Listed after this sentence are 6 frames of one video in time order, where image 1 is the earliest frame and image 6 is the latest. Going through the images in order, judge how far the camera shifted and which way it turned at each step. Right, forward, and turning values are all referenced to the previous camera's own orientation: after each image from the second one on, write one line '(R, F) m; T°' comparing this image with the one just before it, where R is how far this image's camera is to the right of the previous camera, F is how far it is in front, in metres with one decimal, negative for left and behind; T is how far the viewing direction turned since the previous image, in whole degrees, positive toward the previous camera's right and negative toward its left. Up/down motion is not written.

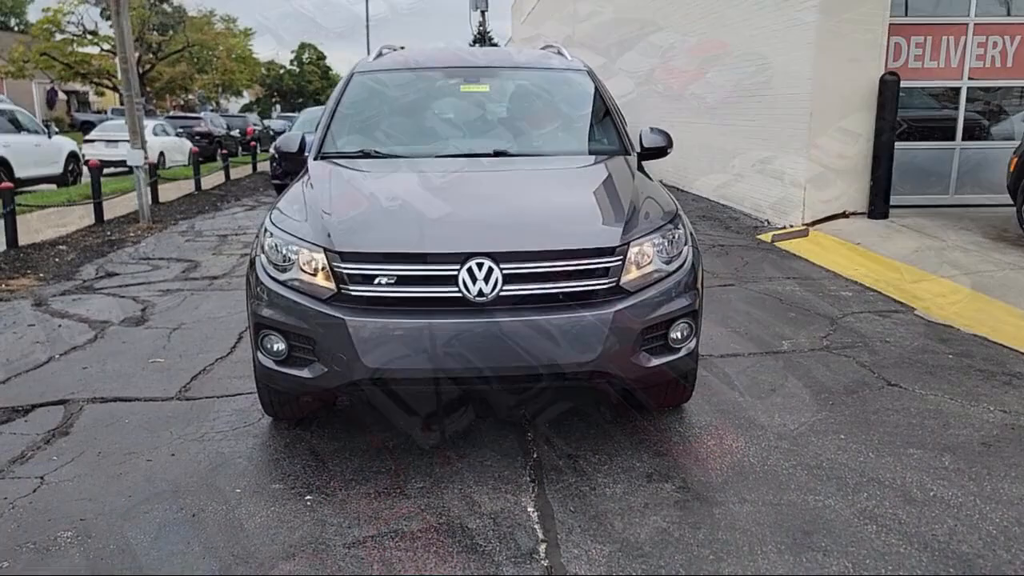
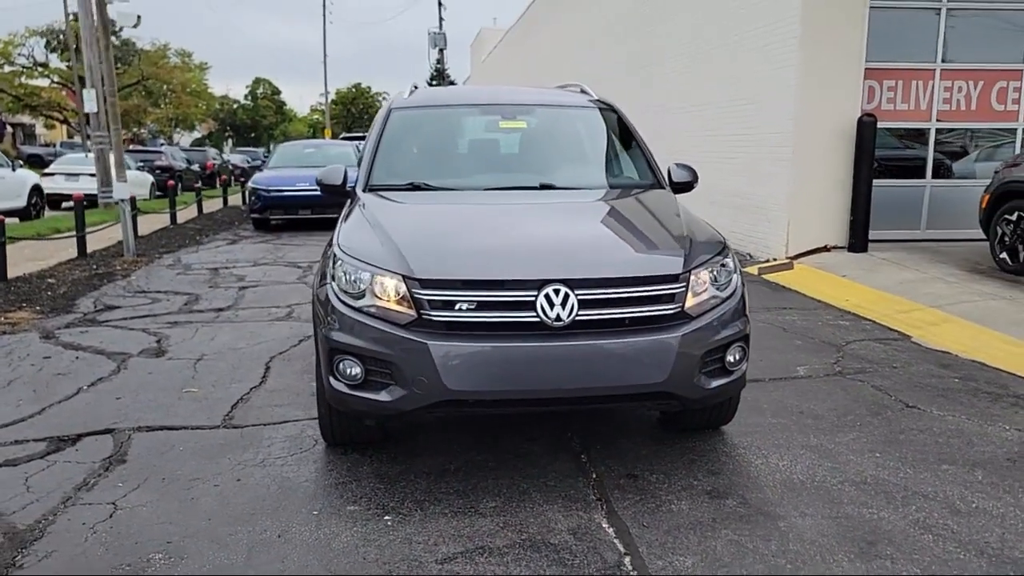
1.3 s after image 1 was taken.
(-0.5, -0.1) m; +3°
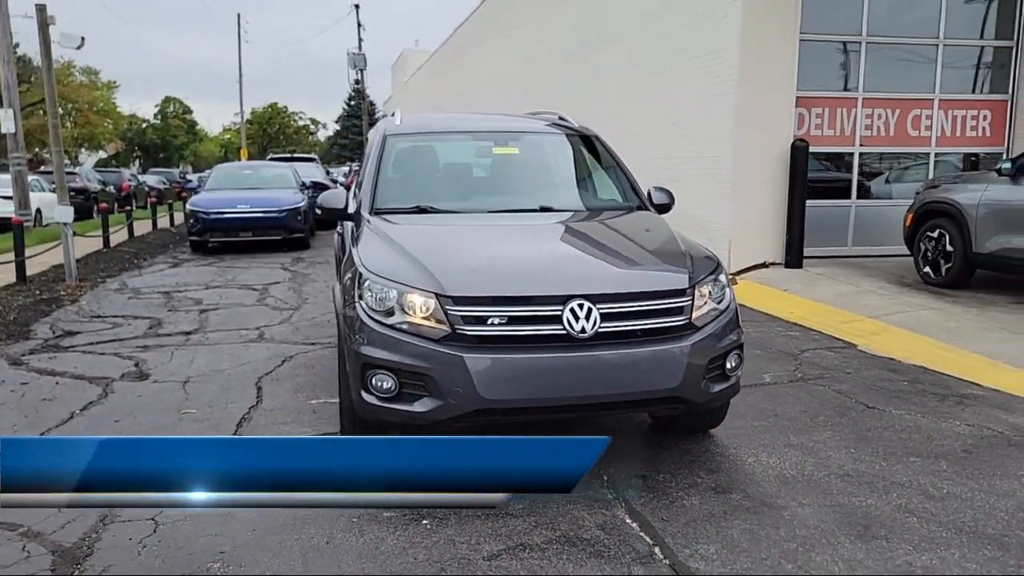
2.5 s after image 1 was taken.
(-0.4, -0.2) m; +6°
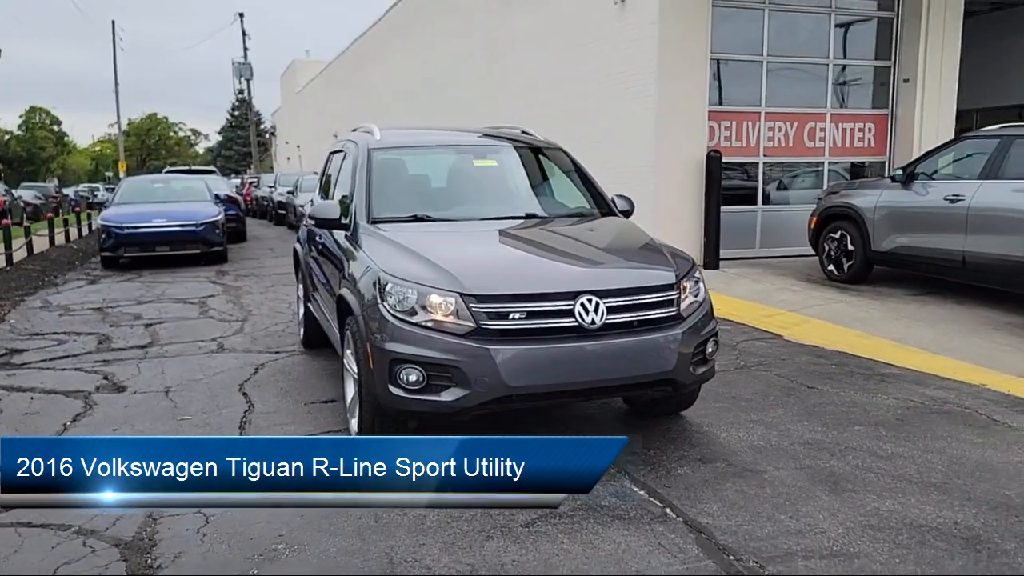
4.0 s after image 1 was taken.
(-0.6, -0.4) m; +7°
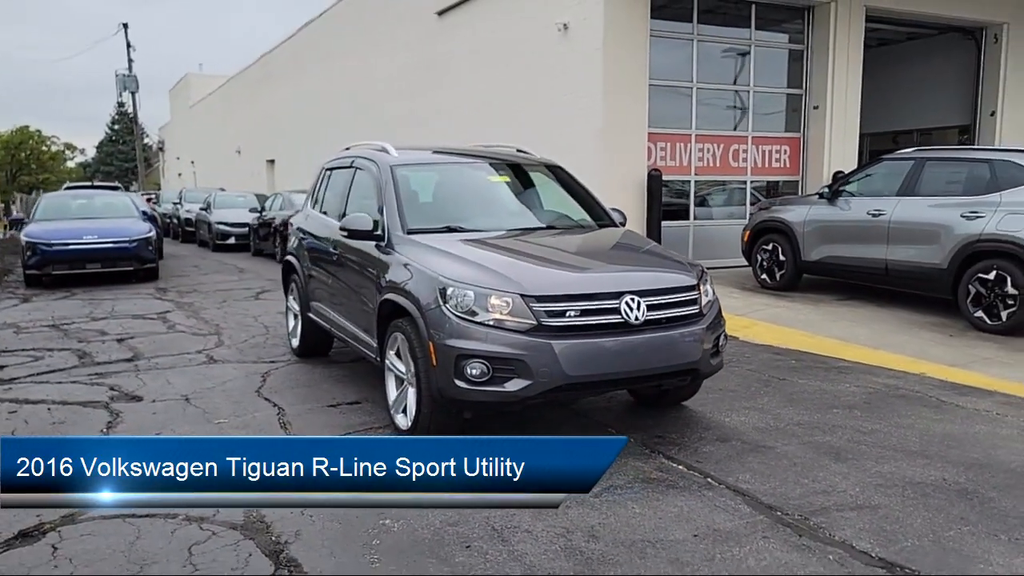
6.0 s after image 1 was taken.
(-0.8, -0.4) m; +7°
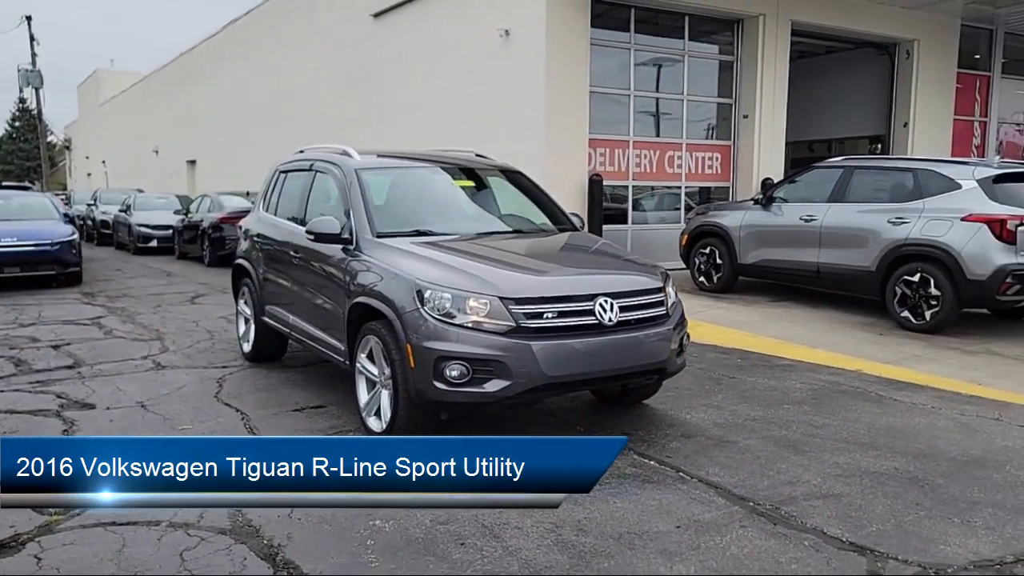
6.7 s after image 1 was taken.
(-0.3, -0.1) m; +5°
